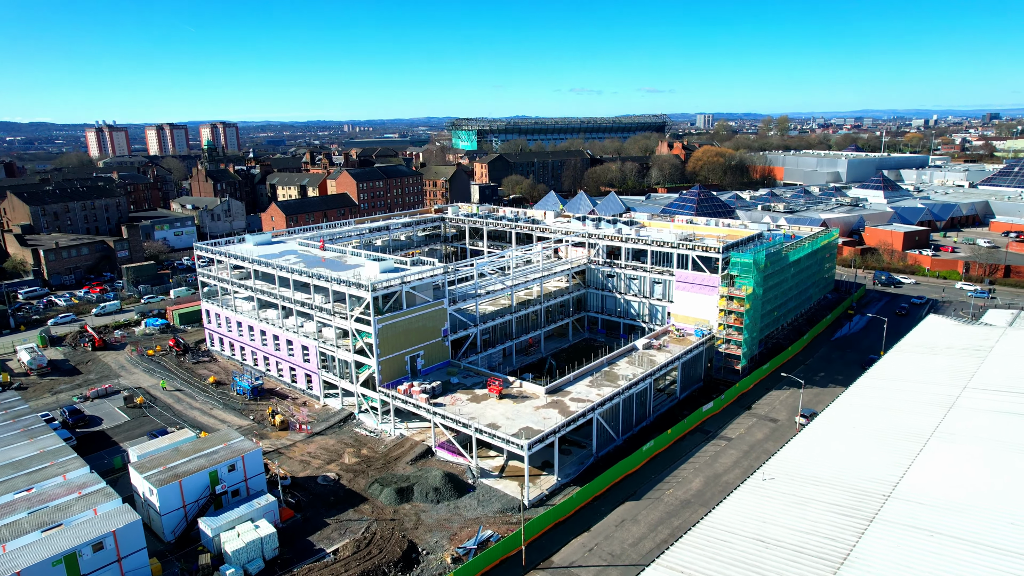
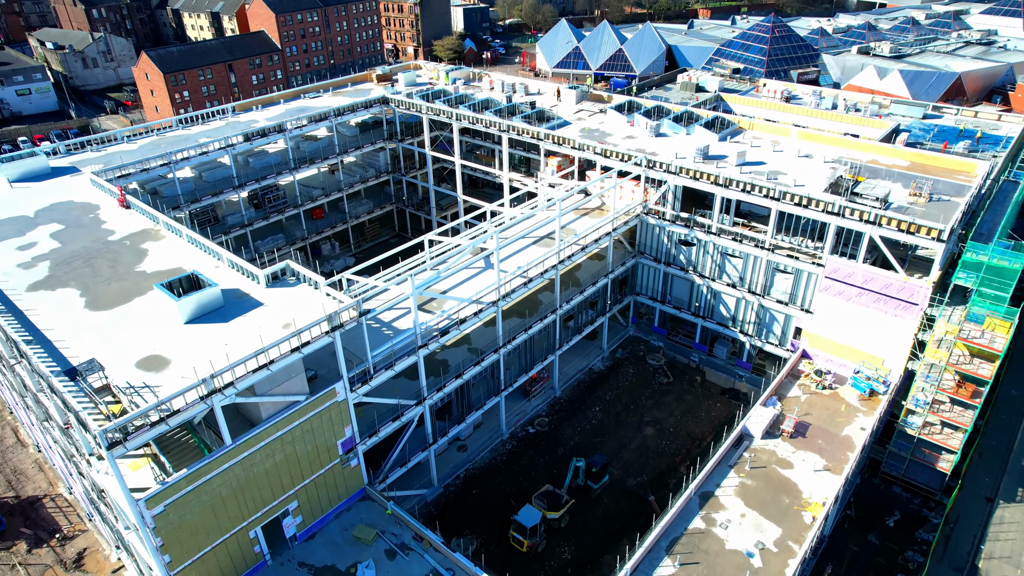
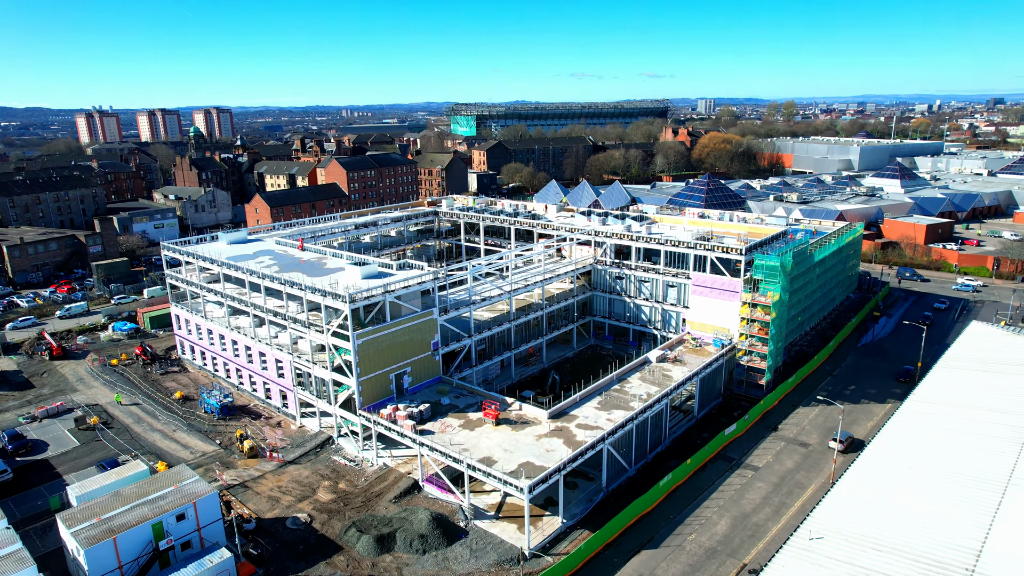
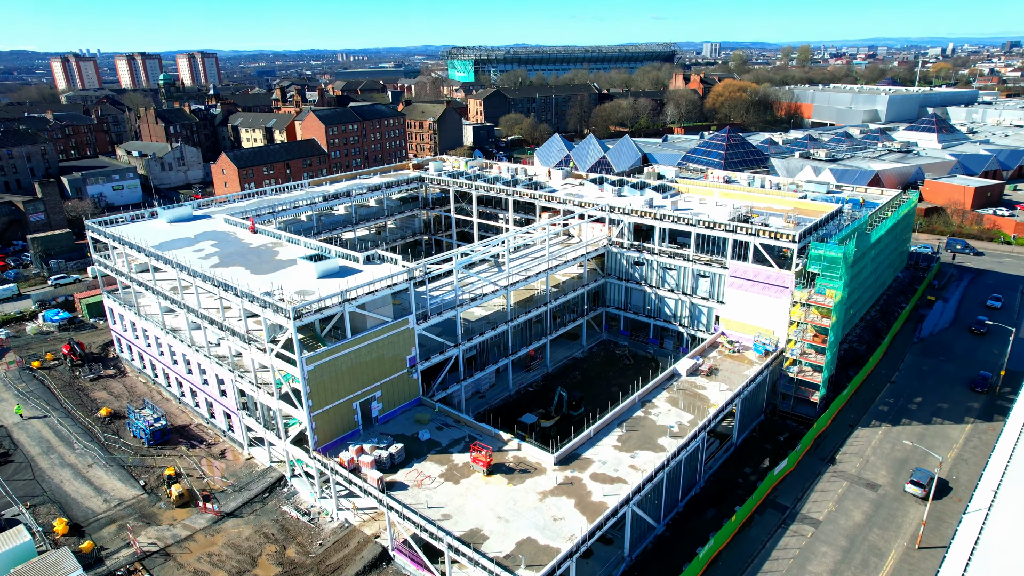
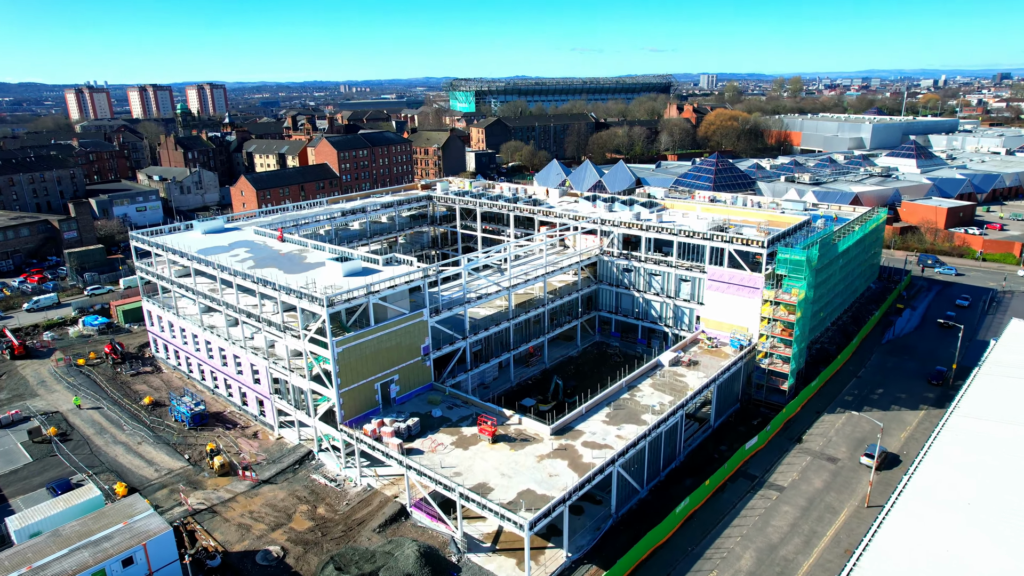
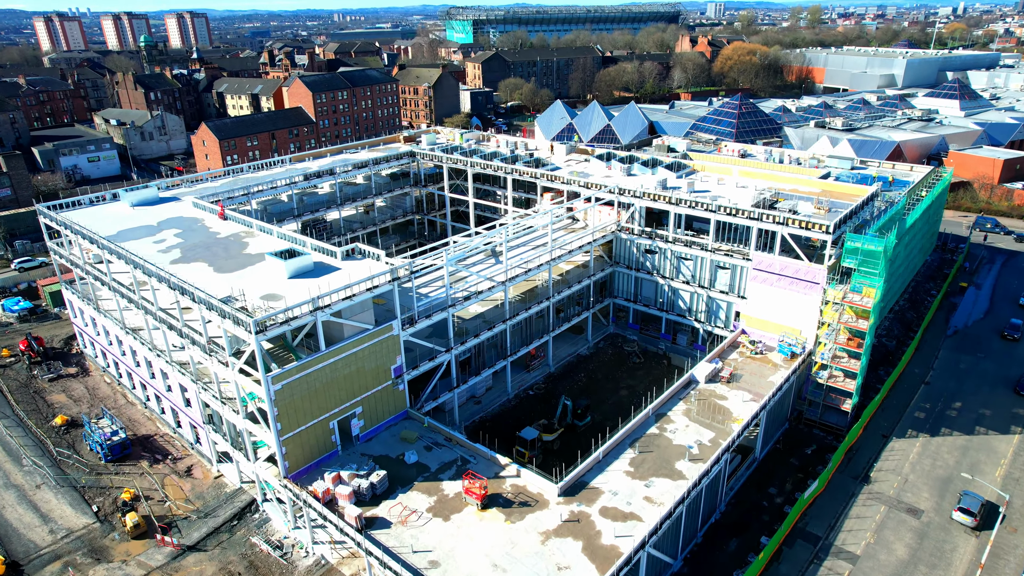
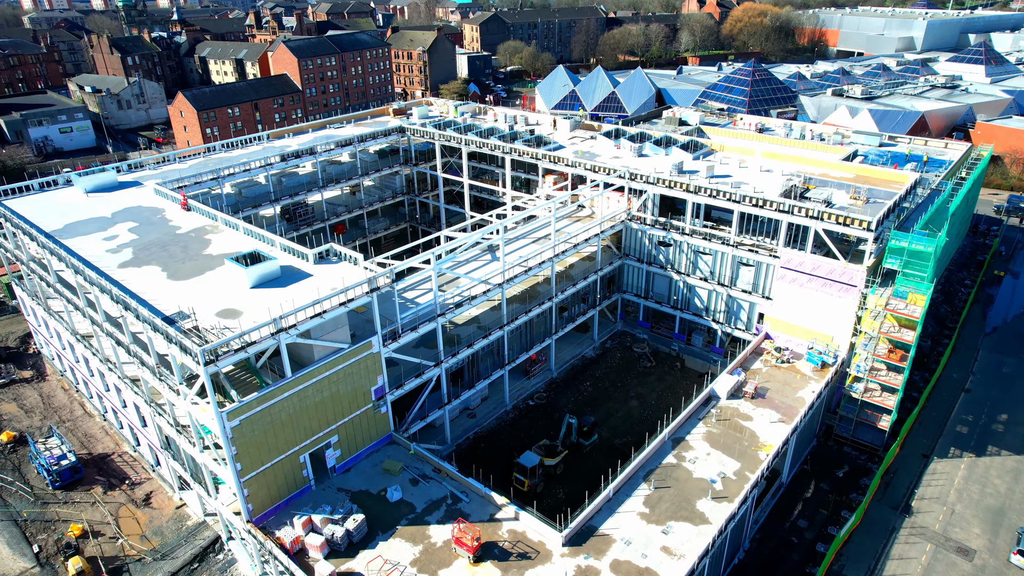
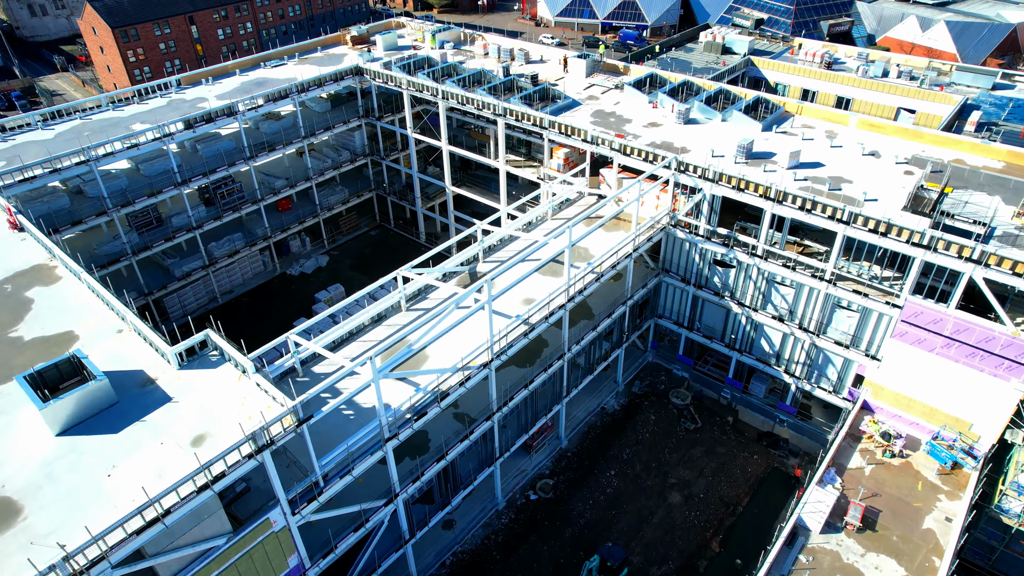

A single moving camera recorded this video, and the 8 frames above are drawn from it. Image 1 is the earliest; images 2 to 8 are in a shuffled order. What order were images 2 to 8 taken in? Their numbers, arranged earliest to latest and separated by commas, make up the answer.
3, 5, 4, 6, 7, 2, 8
